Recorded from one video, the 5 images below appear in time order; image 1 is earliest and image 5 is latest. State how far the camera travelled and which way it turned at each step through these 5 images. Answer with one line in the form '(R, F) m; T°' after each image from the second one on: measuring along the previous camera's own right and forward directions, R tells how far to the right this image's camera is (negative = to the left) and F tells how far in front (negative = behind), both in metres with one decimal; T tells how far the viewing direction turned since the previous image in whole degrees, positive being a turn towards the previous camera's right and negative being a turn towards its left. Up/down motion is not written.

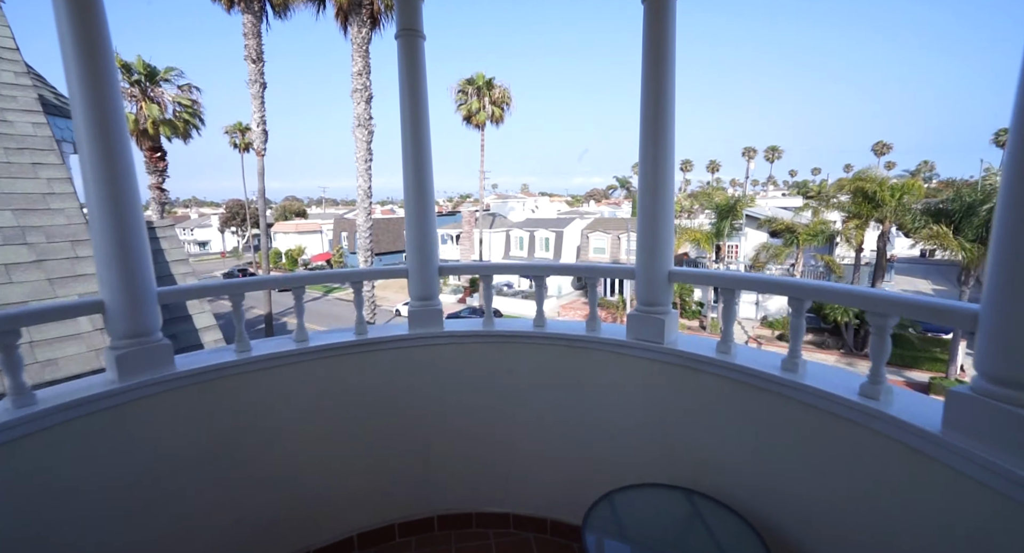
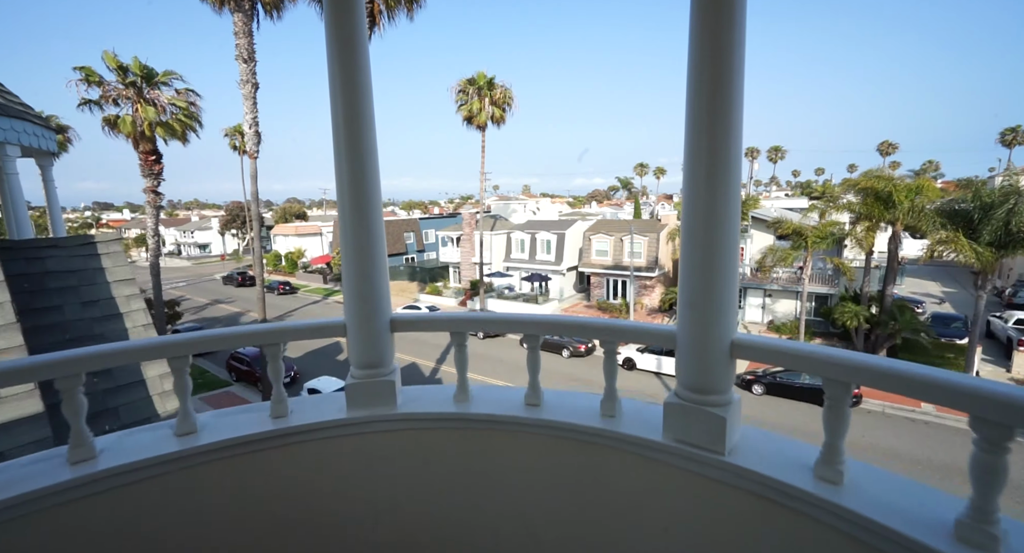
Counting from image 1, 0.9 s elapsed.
(0.0, +0.3) m; 0°
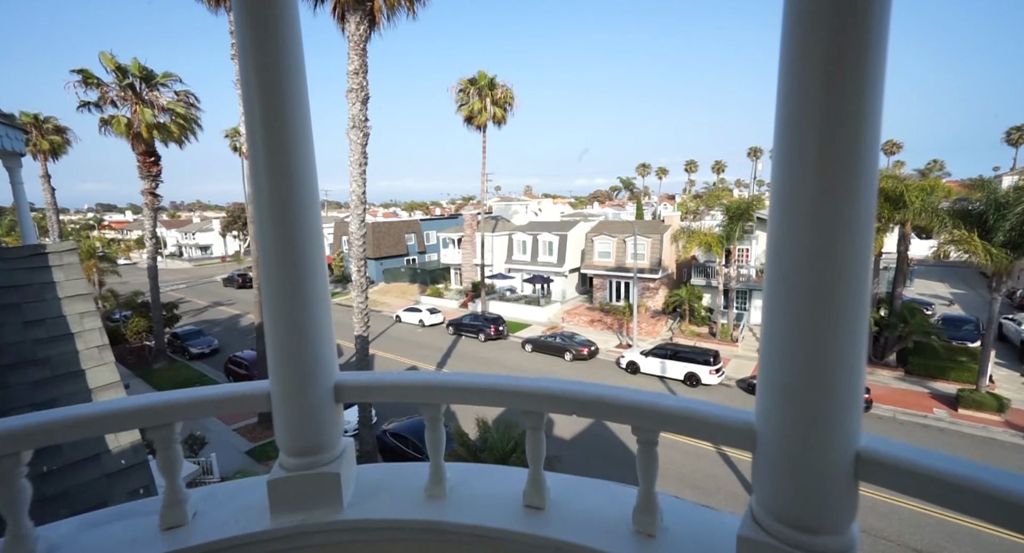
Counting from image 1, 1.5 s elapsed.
(0.0, +0.2) m; 0°
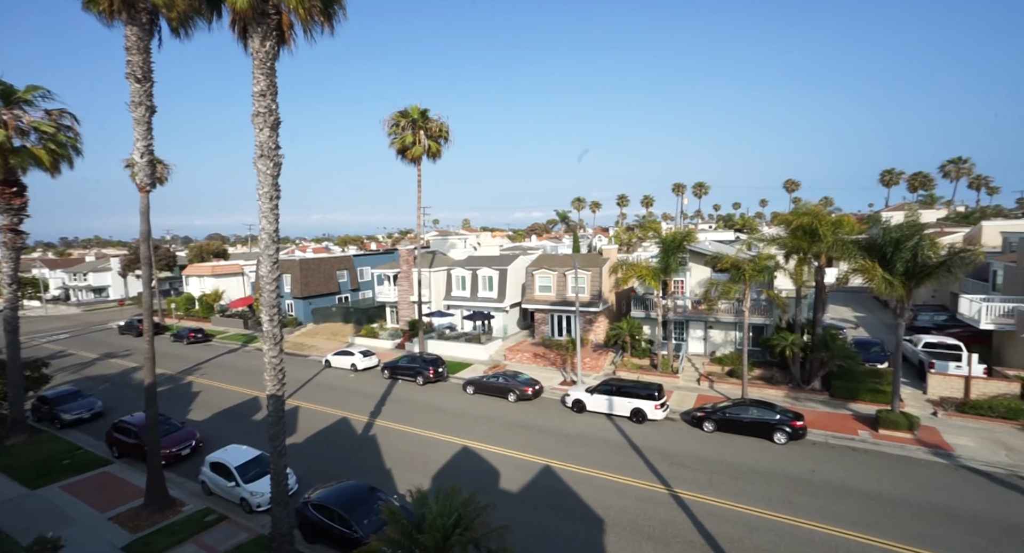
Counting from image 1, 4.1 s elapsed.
(0.0, +0.7) m; +7°
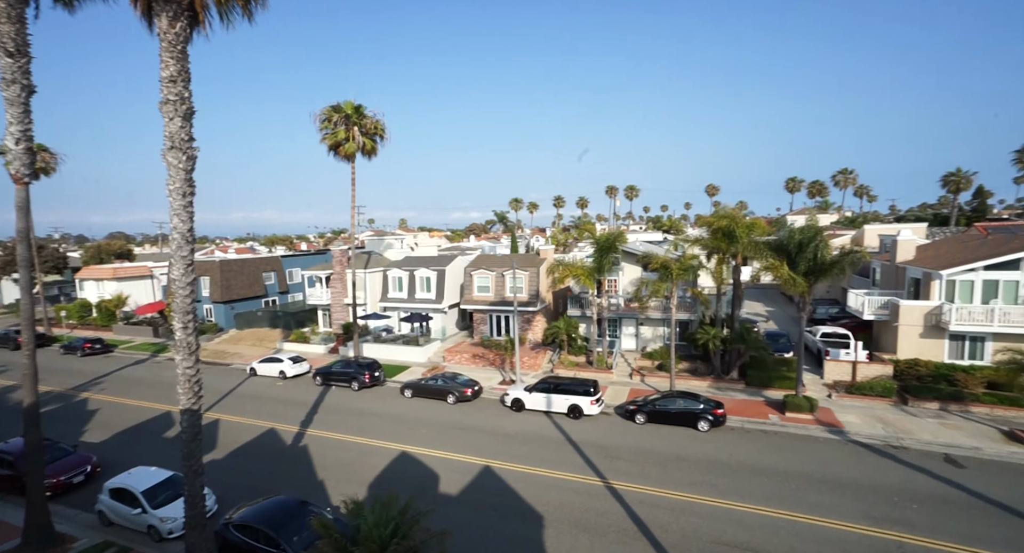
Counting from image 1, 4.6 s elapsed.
(0.0, +0.2) m; +7°
